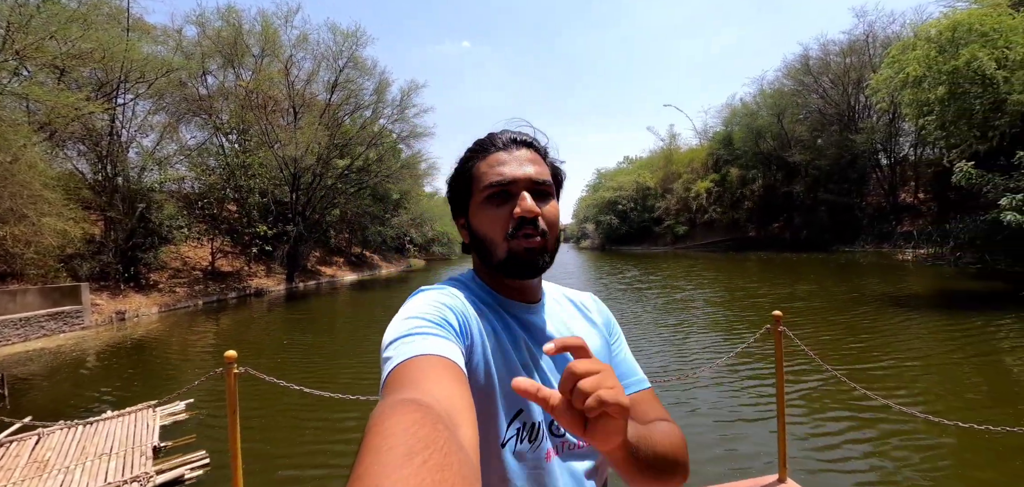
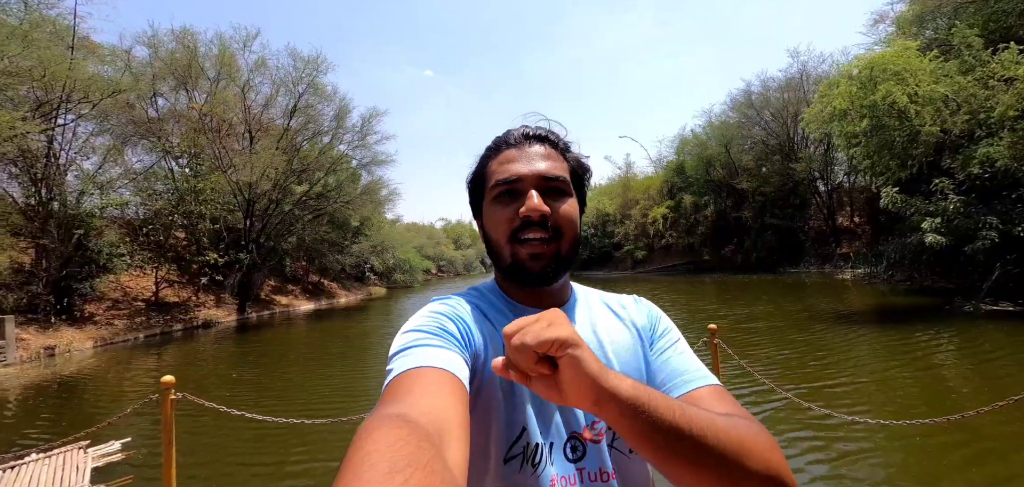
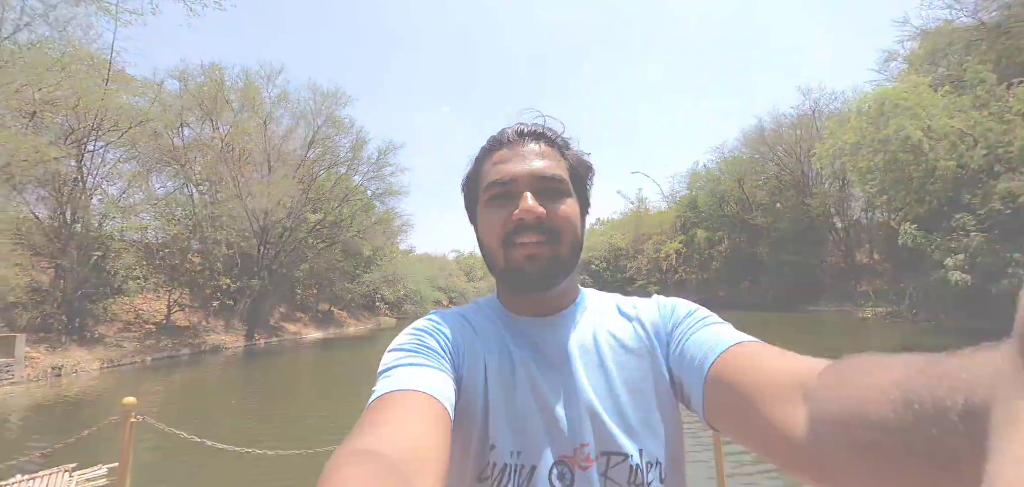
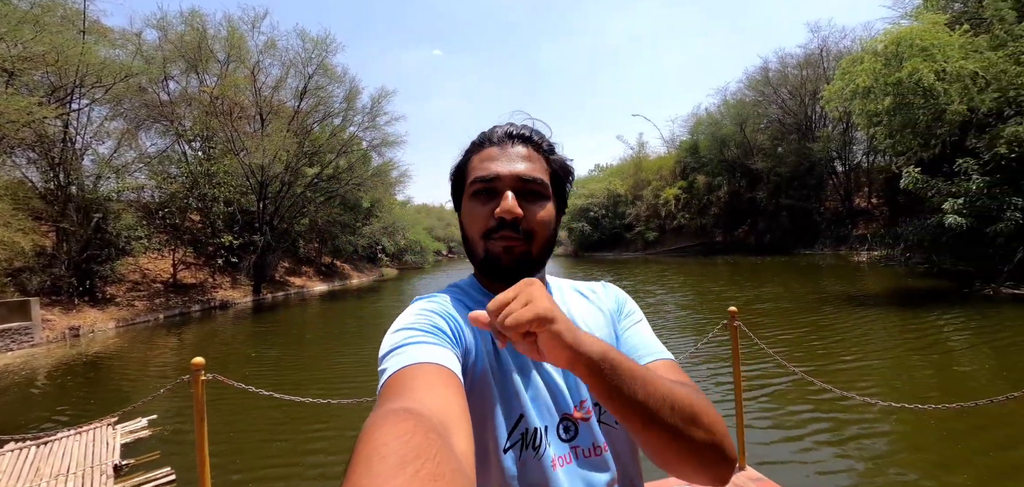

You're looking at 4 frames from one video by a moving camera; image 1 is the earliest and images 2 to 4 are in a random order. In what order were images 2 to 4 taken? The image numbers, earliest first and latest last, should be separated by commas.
4, 2, 3
